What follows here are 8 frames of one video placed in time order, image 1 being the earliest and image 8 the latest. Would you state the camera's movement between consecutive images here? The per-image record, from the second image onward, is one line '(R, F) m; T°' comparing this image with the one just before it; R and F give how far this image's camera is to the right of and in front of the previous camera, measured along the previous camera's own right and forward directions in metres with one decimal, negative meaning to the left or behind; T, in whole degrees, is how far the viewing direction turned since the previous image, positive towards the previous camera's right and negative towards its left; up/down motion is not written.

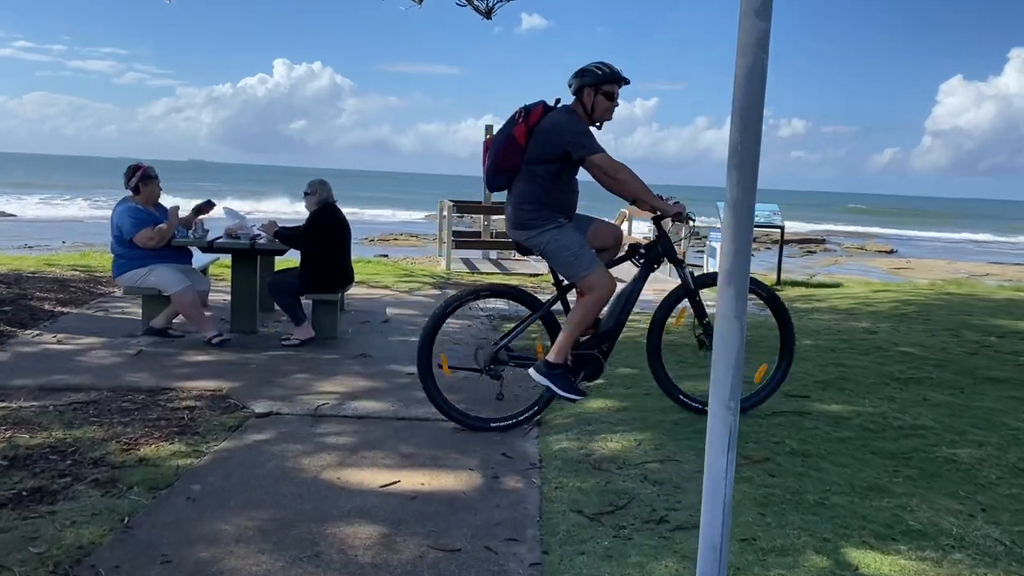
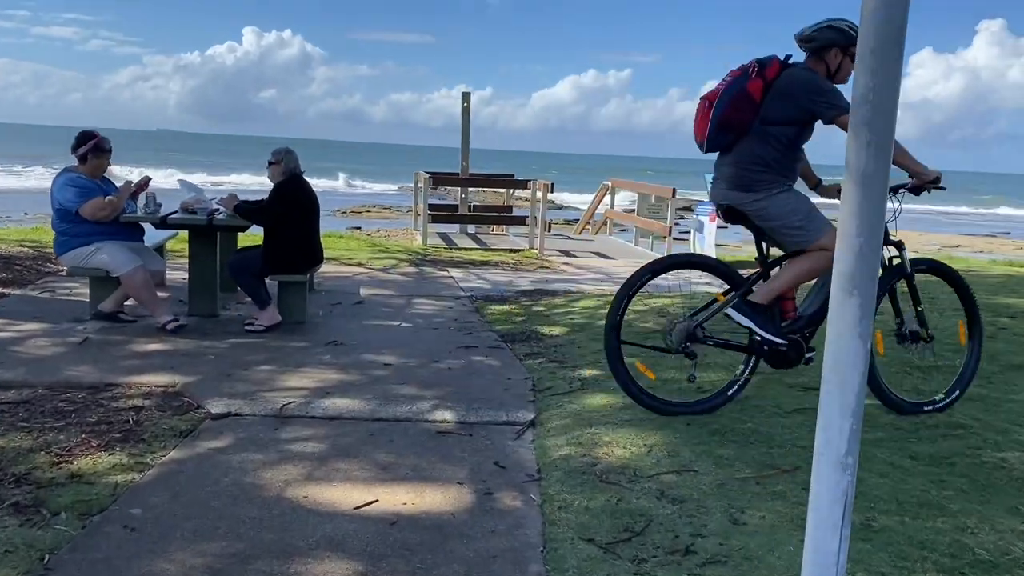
(-0.1, +0.5) m; +2°
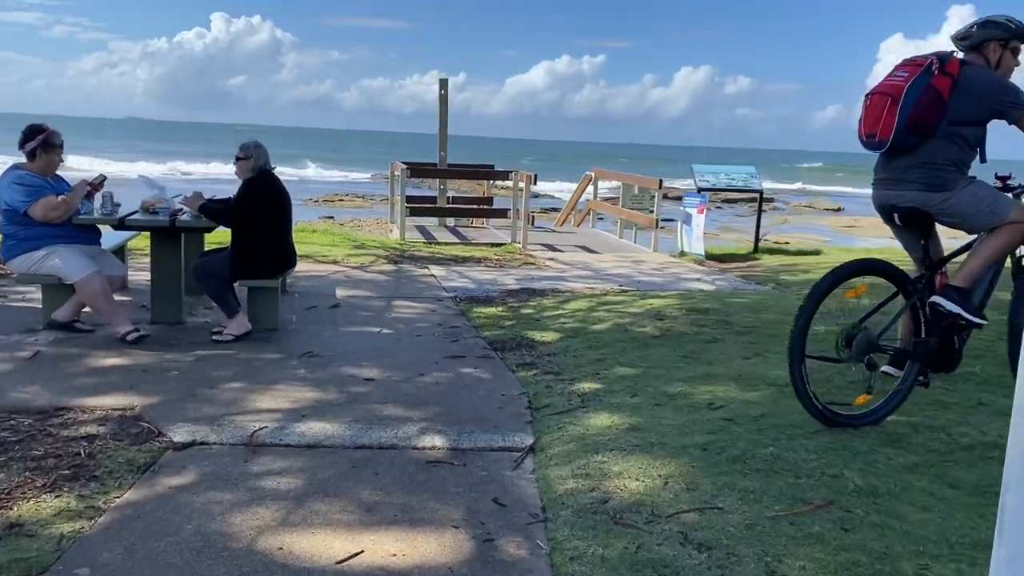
(-0.1, +0.4) m; +2°
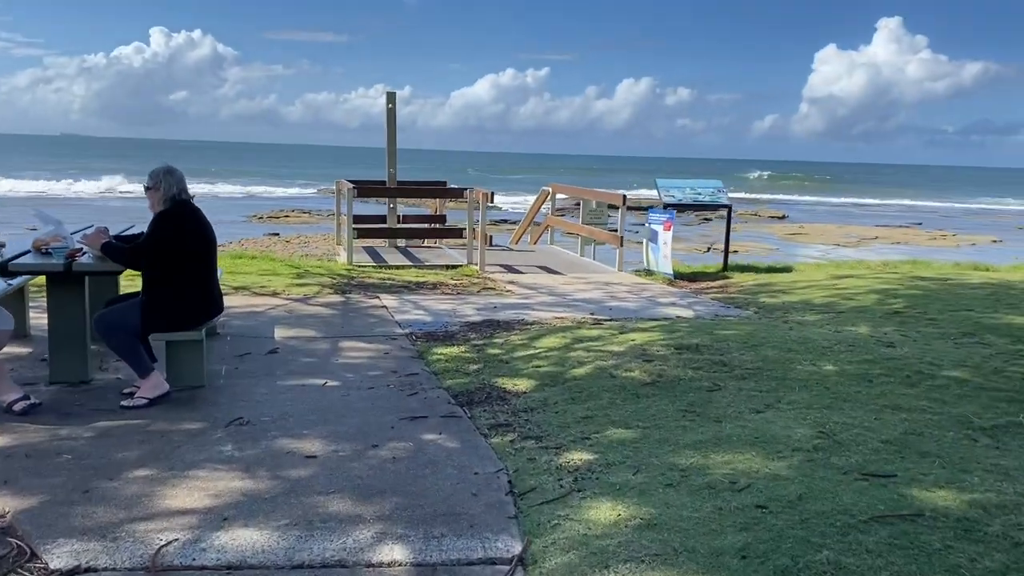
(-0.1, +0.8) m; +3°
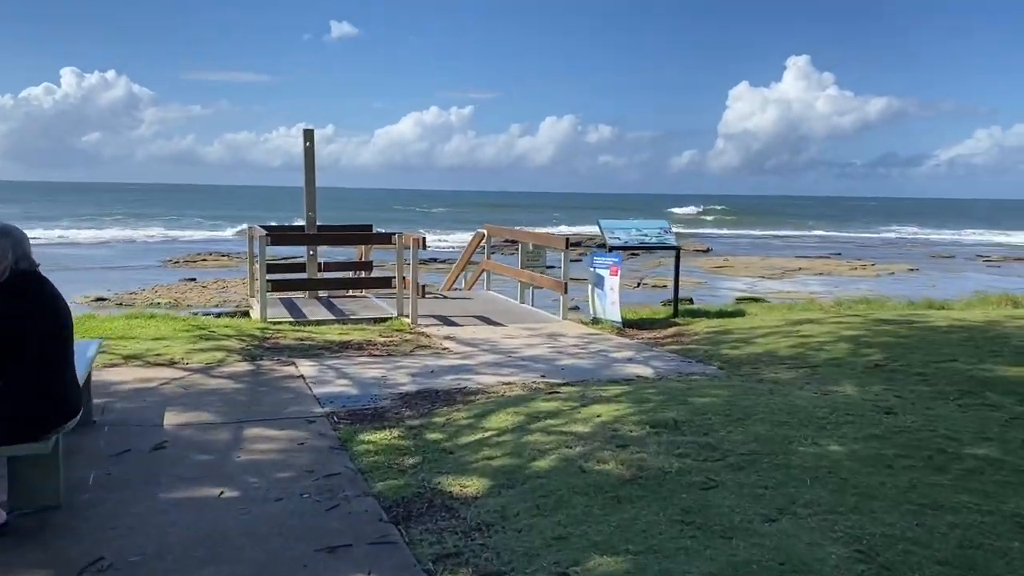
(-0.1, +0.9) m; +5°
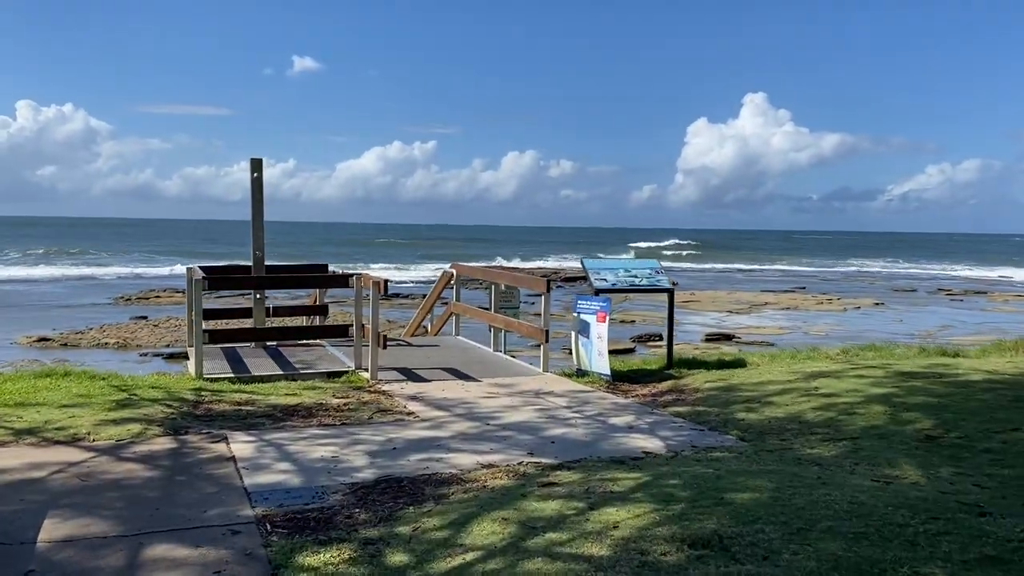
(-0.1, +1.1) m; +2°
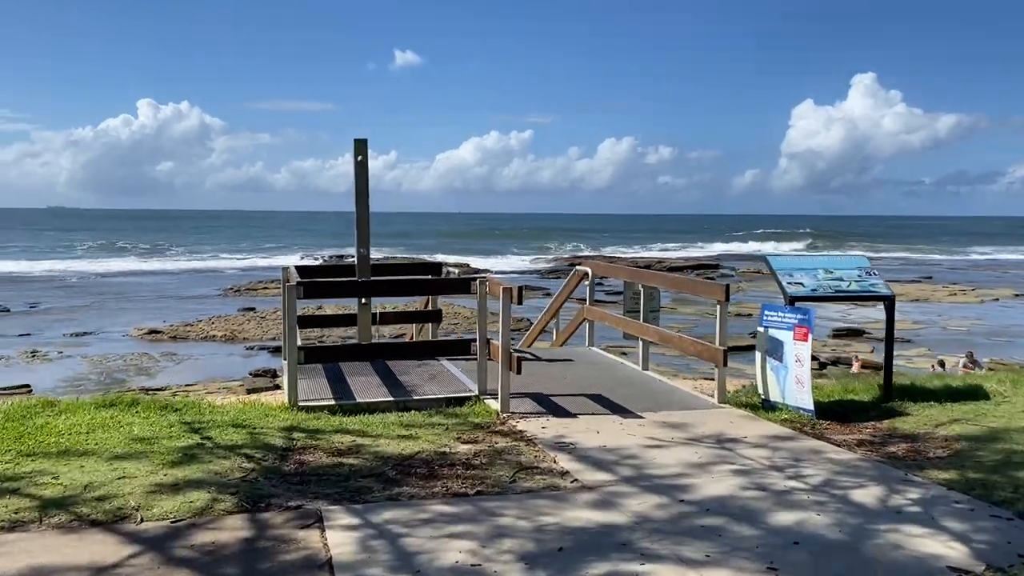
(-0.5, +1.8) m; -6°
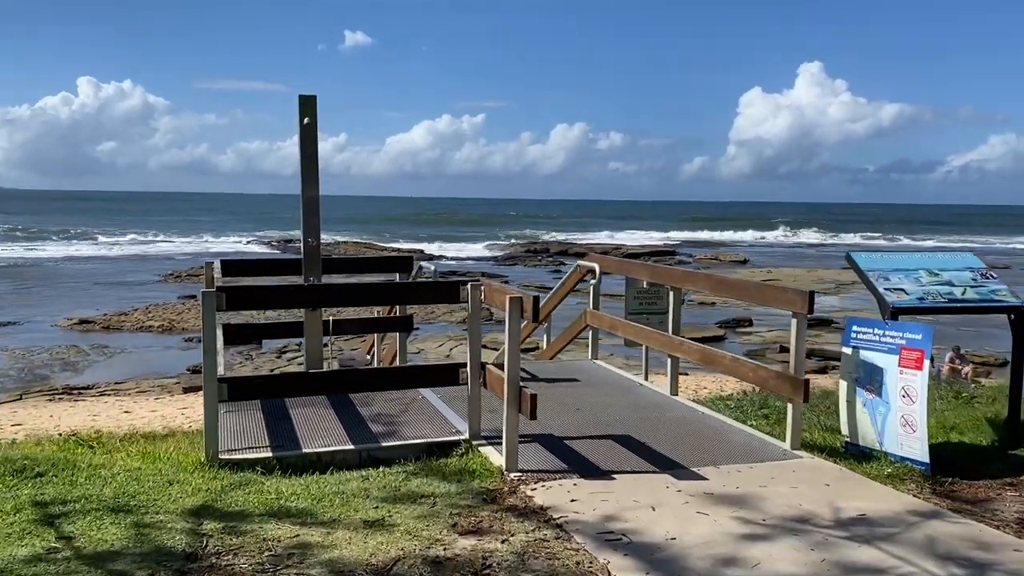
(-0.3, +1.8) m; +3°
